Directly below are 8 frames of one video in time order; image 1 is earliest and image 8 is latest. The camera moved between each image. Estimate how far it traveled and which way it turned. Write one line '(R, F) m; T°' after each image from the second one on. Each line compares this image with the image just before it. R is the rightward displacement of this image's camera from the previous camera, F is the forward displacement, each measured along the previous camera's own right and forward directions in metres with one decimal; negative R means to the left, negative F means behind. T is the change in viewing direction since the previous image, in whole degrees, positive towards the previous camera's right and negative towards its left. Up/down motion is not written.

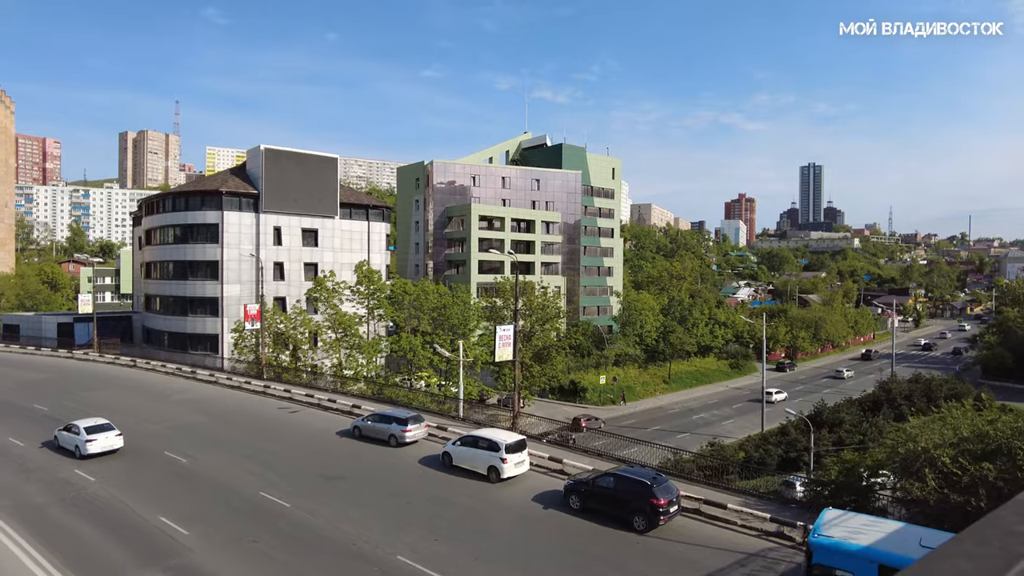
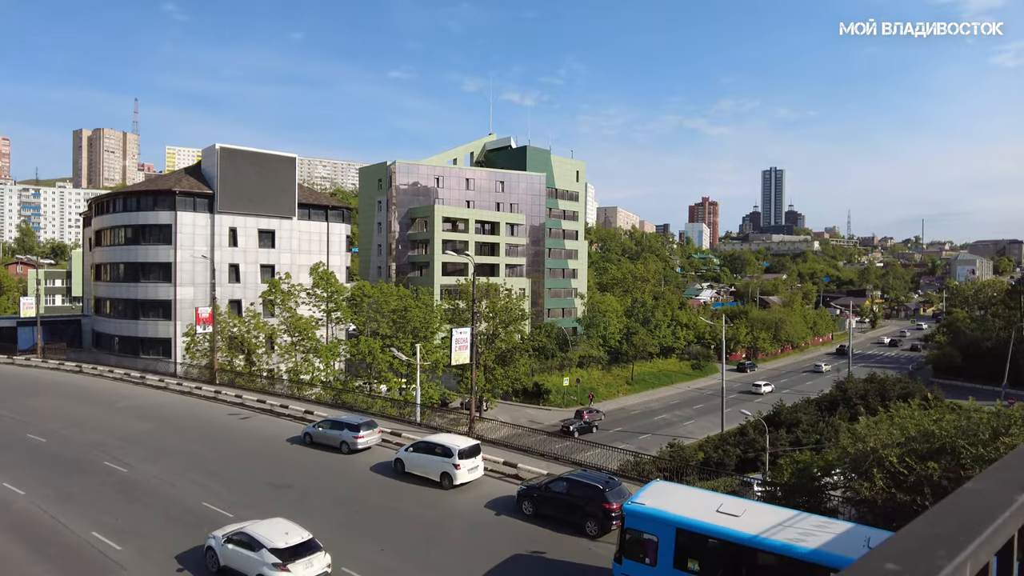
(+0.3, +0.2) m; +3°
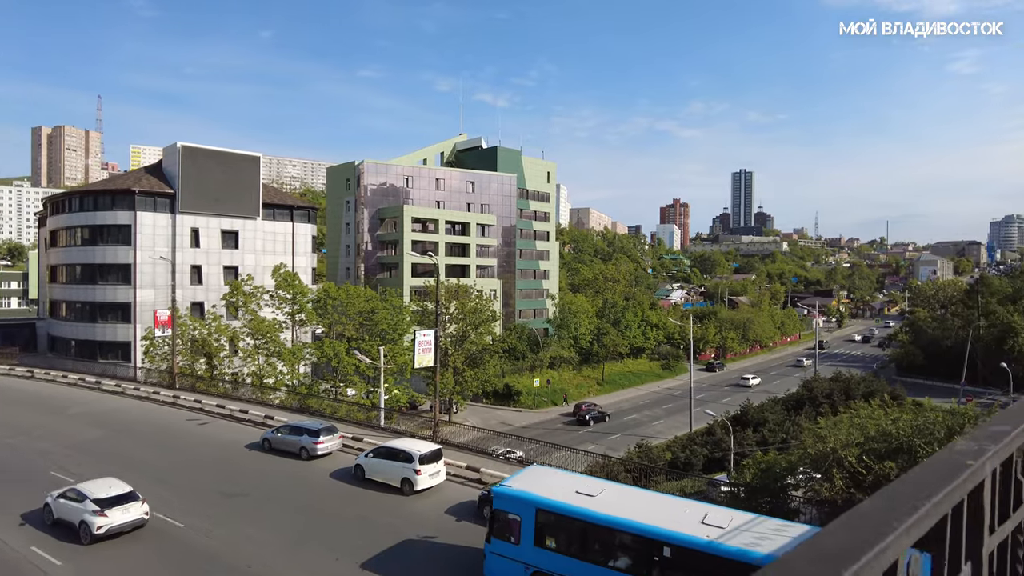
(+0.2, +0.2) m; +2°
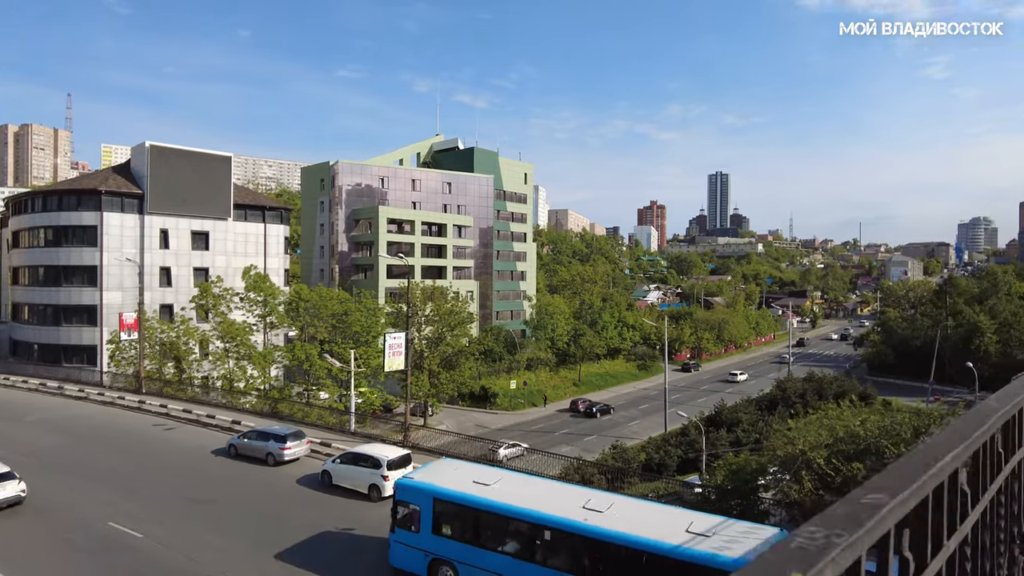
(+0.2, +0.1) m; +2°
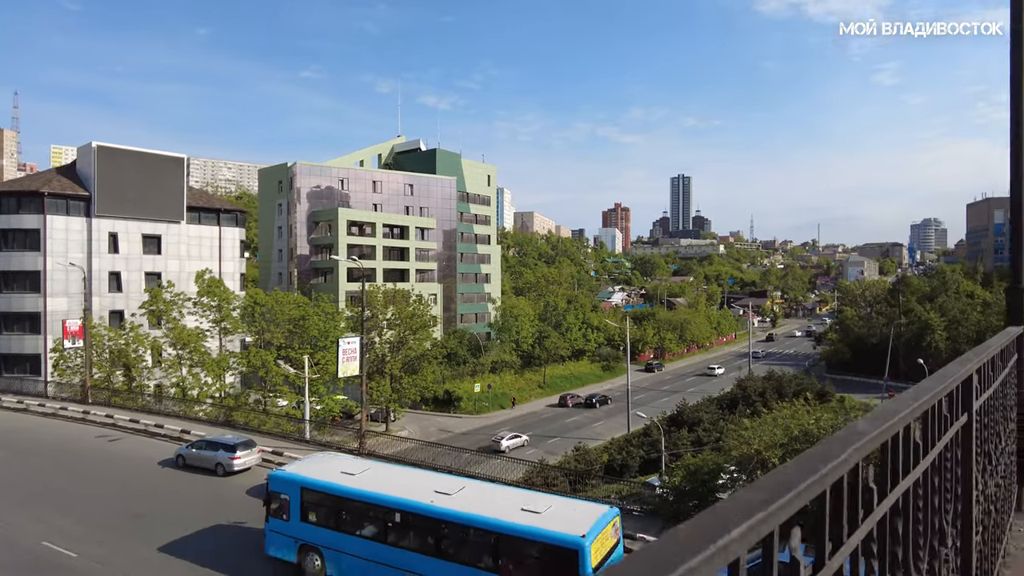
(+0.2, +0.2) m; +3°
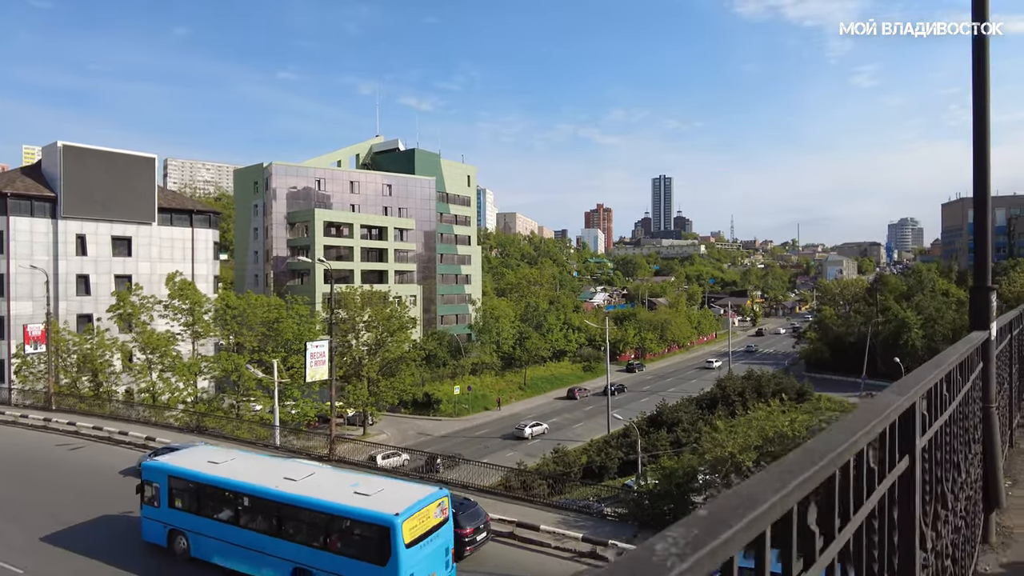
(+0.2, +0.3) m; +1°
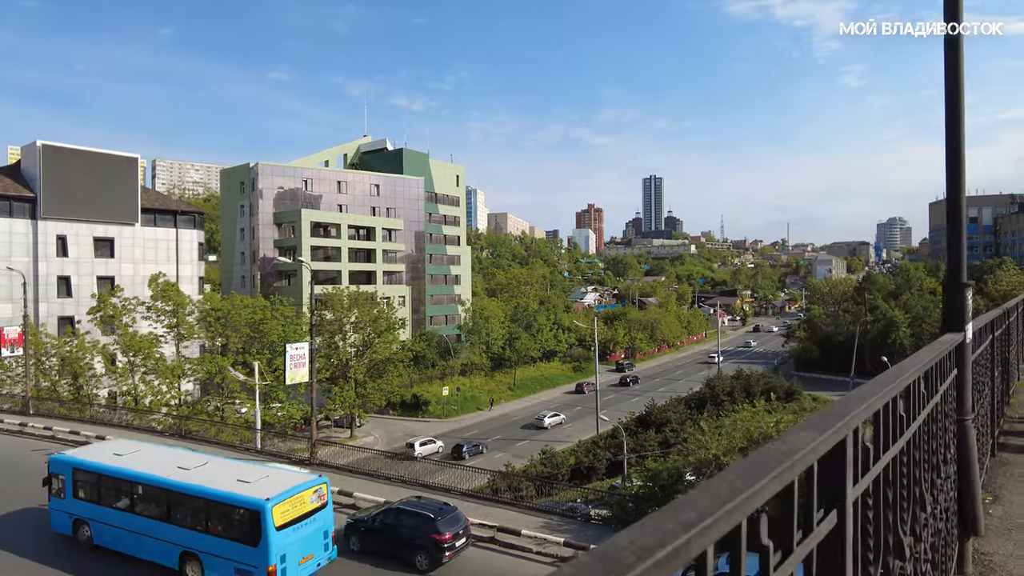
(+0.2, +0.2) m; +1°
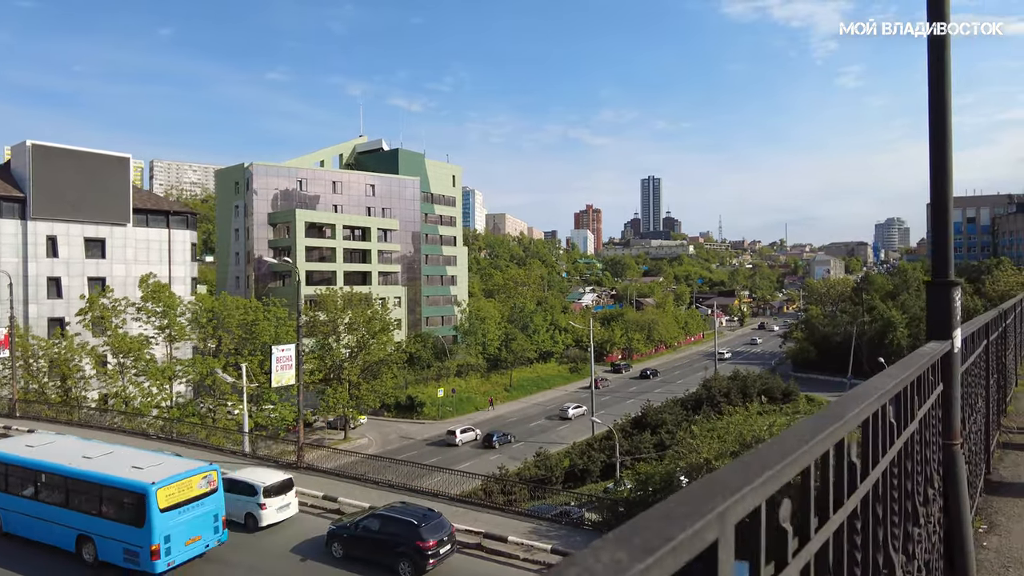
(+0.2, +0.2) m; 0°
